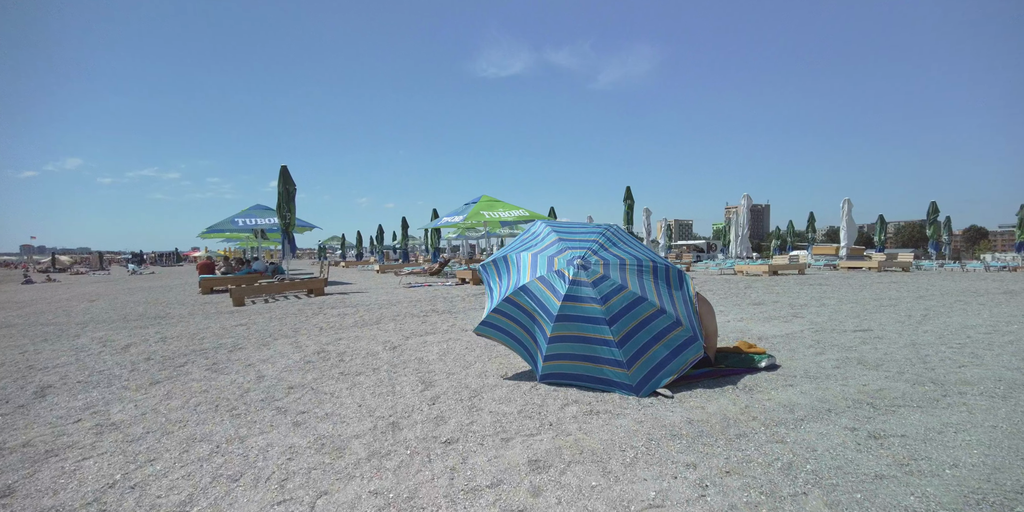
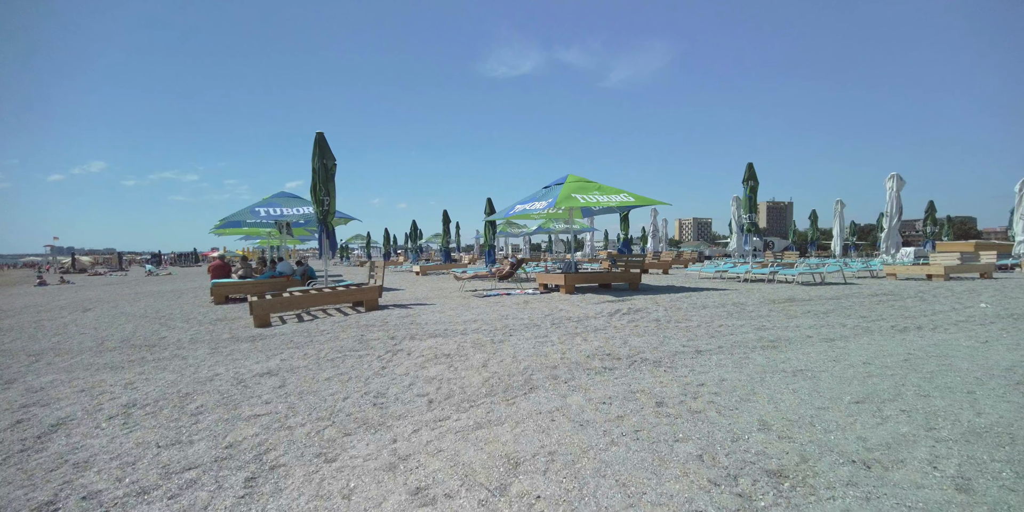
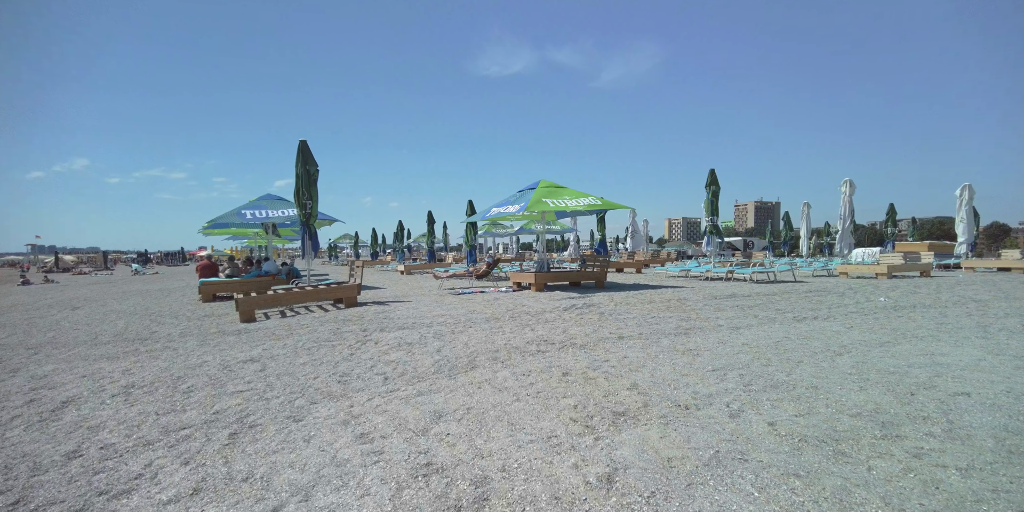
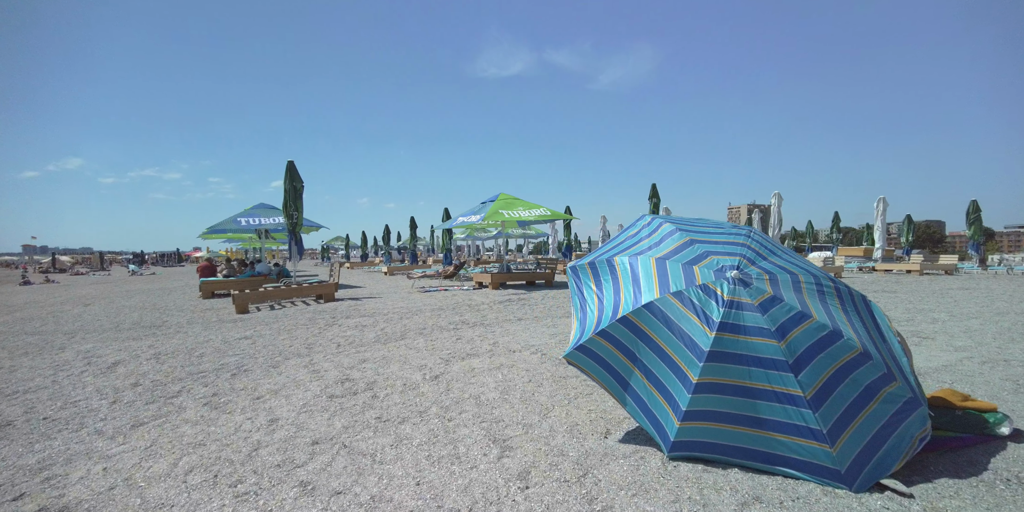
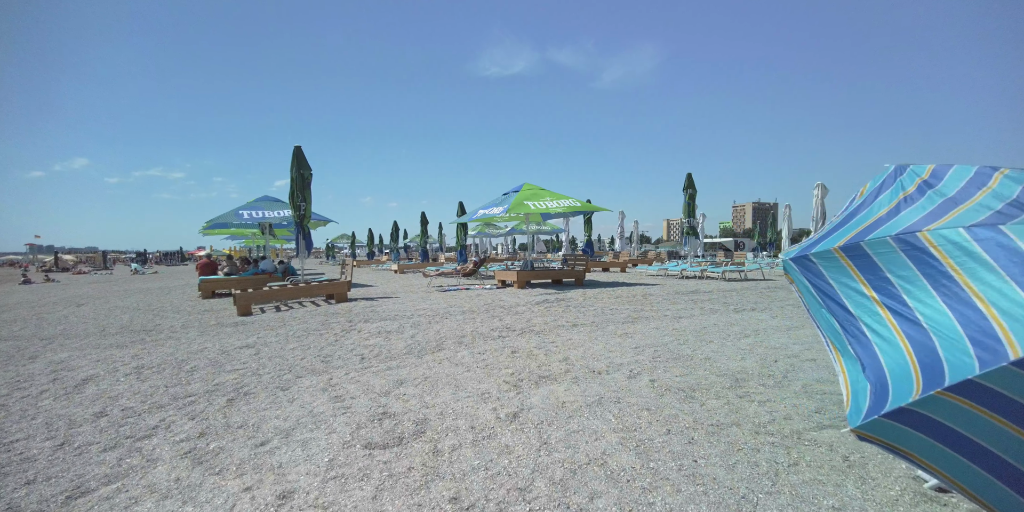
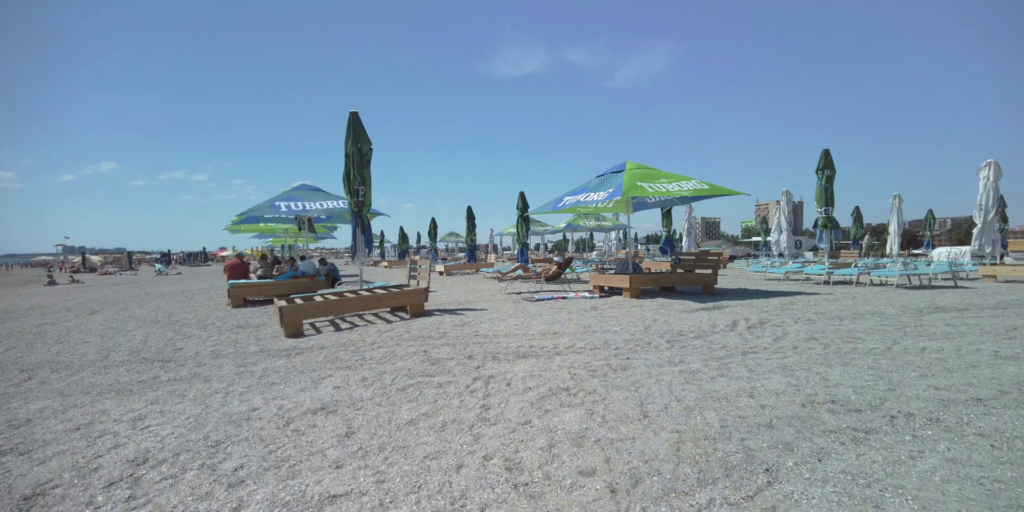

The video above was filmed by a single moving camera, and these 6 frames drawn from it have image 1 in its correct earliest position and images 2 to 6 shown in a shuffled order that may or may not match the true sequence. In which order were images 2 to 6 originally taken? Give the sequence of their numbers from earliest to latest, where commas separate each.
4, 5, 3, 2, 6
